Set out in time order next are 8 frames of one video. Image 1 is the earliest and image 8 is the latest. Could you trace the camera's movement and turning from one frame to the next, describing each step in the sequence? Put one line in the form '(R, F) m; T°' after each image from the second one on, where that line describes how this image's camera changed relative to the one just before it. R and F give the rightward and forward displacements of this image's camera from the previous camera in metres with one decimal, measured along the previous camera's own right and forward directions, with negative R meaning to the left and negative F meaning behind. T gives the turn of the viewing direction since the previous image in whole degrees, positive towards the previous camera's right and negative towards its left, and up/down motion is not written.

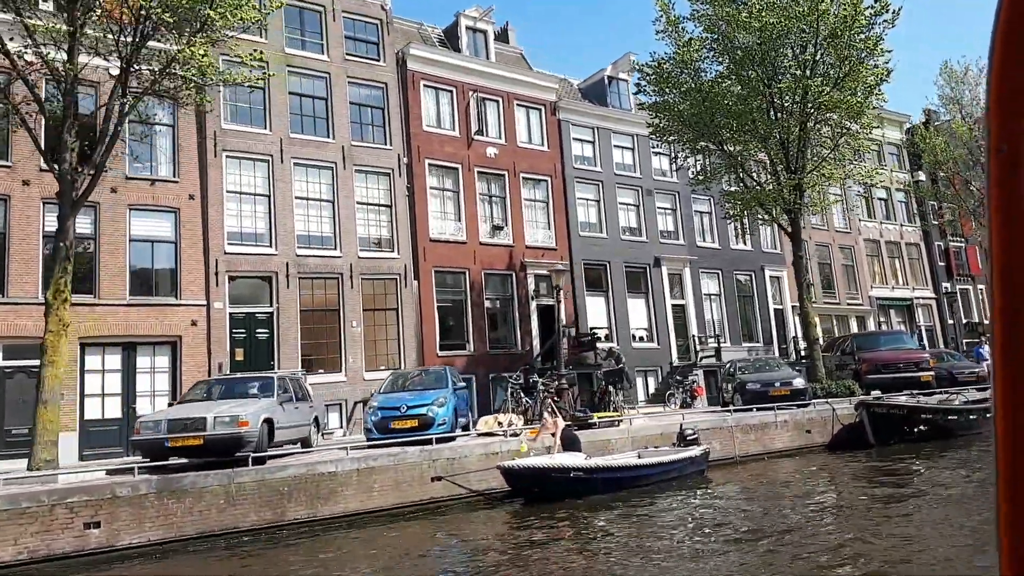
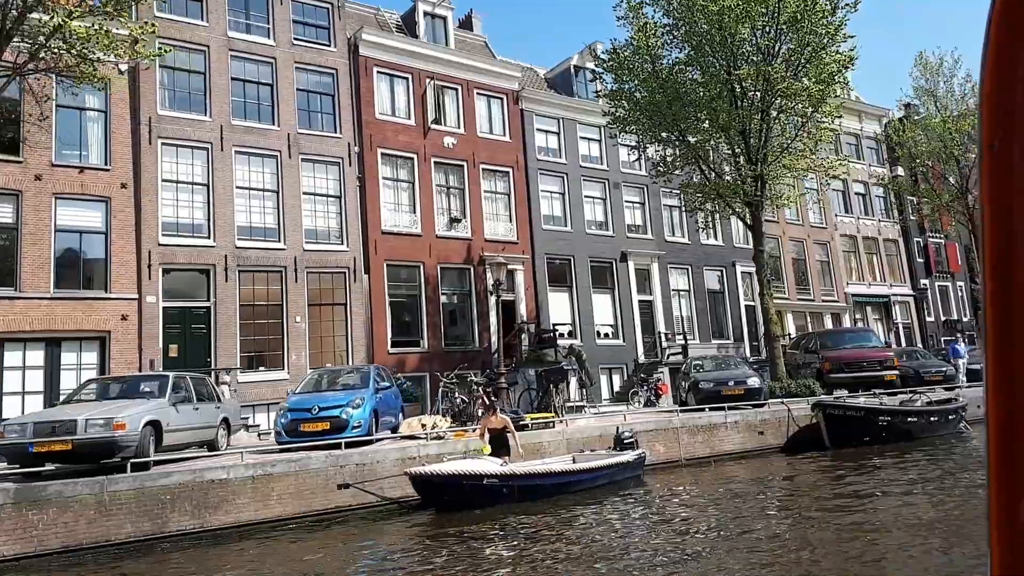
(+1.1, +0.8) m; 0°
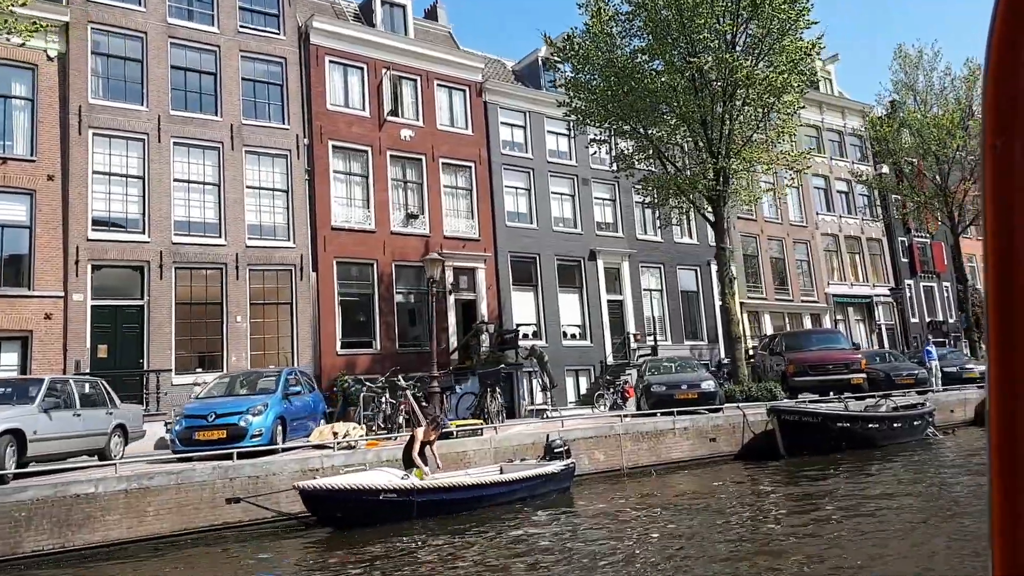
(+1.2, +0.9) m; 0°
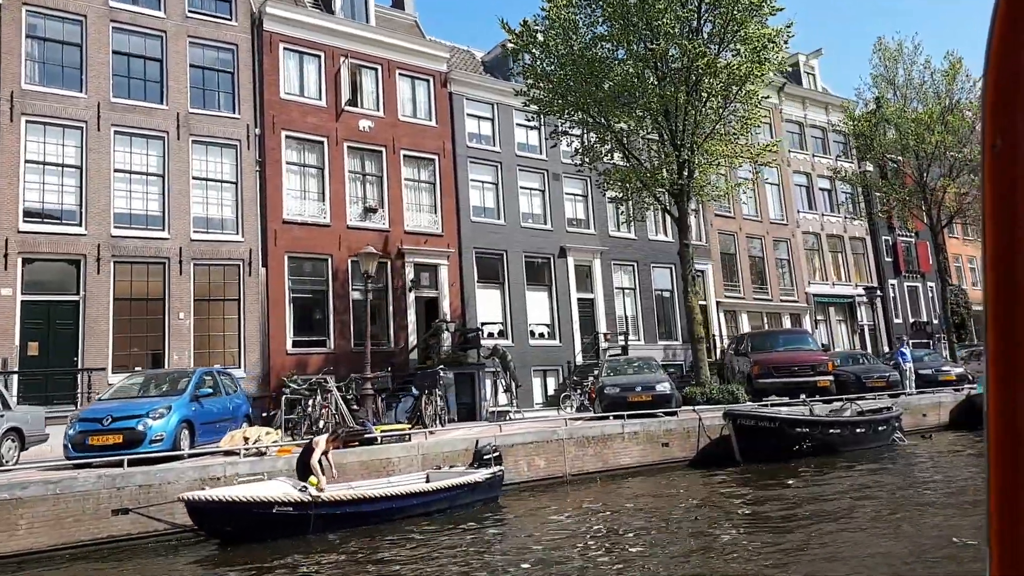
(+1.0, +0.8) m; 0°
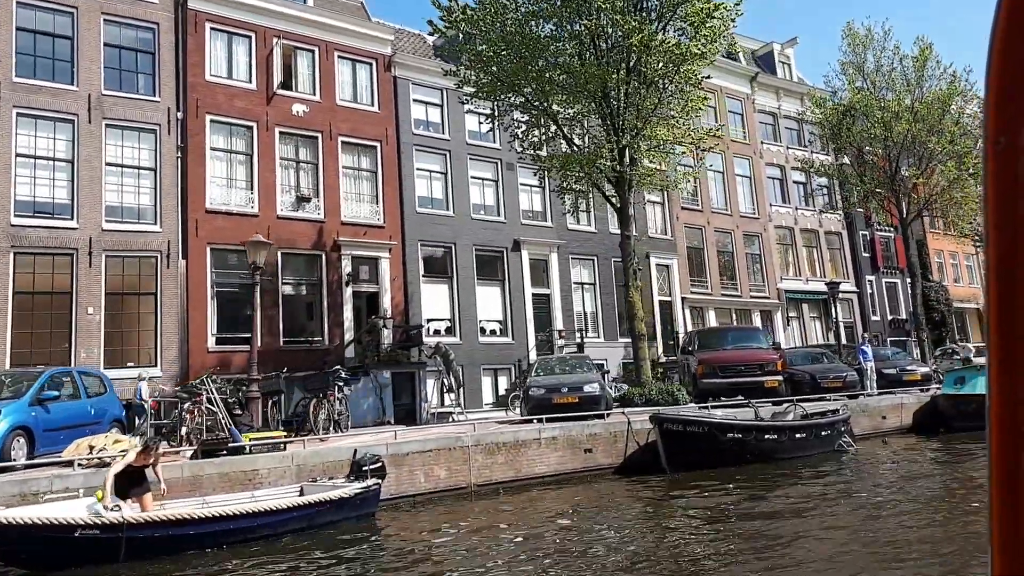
(+1.5, +1.1) m; 0°
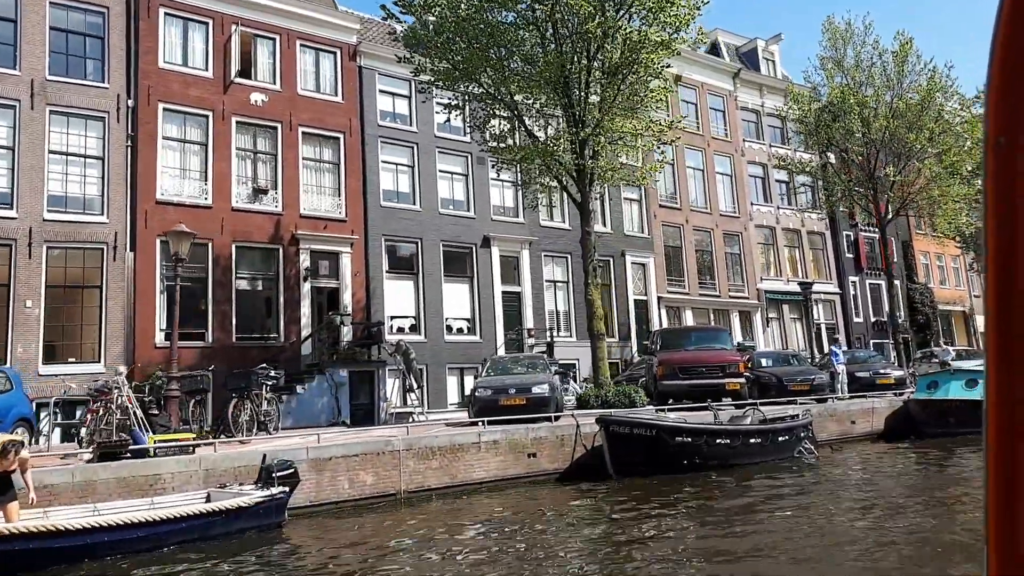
(+0.9, +0.6) m; 0°
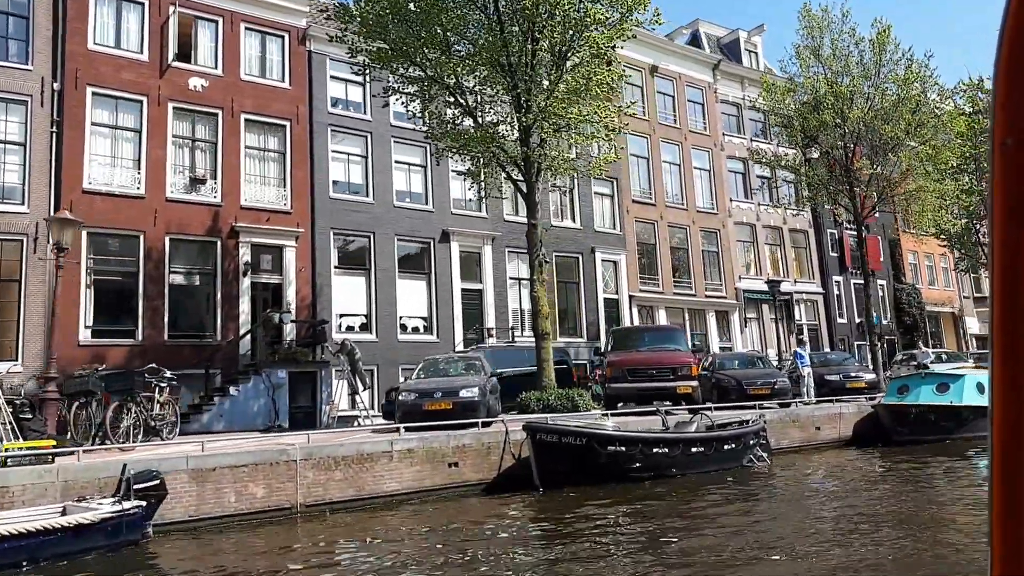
(+1.2, +1.0) m; 0°
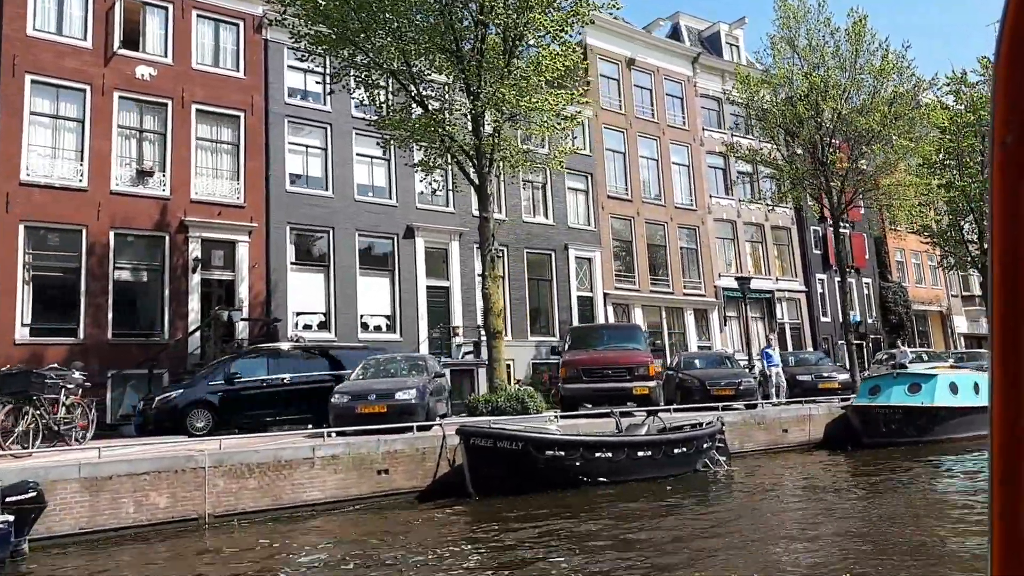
(+0.9, +0.7) m; 0°
